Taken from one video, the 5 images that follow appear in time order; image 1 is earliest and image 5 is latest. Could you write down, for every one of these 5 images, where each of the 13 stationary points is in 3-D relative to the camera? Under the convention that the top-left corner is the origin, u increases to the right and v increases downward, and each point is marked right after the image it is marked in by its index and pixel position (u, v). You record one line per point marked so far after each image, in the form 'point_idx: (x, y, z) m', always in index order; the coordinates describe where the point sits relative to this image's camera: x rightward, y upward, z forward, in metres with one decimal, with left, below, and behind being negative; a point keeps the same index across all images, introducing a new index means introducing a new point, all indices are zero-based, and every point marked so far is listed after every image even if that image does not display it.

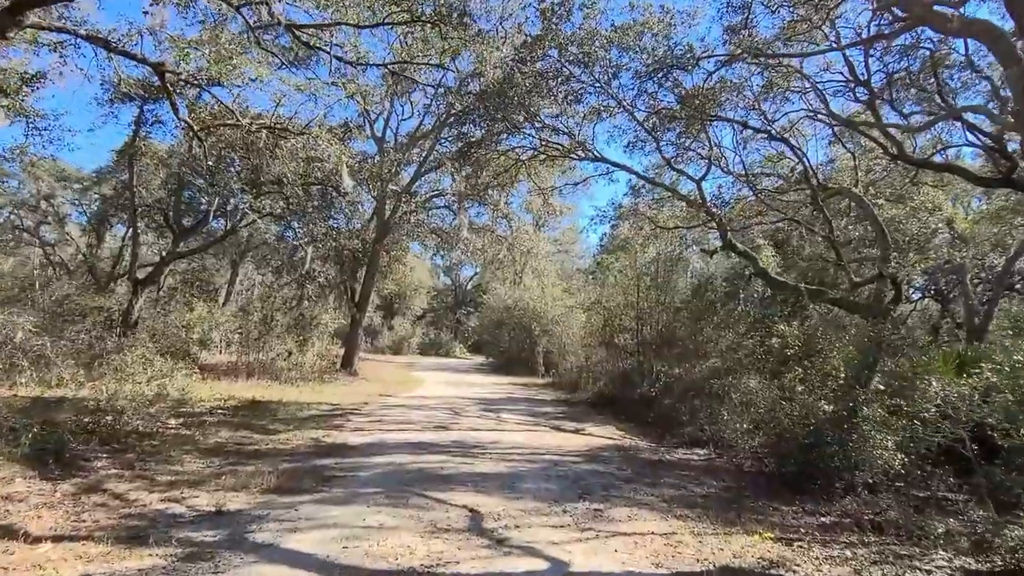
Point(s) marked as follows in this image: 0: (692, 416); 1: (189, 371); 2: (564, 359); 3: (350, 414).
0: (+2.6, -1.8, +10.8) m
1: (-4.9, -1.3, +11.0) m
2: (+1.3, -1.8, +18.4) m
3: (-2.1, -1.6, +9.6) m
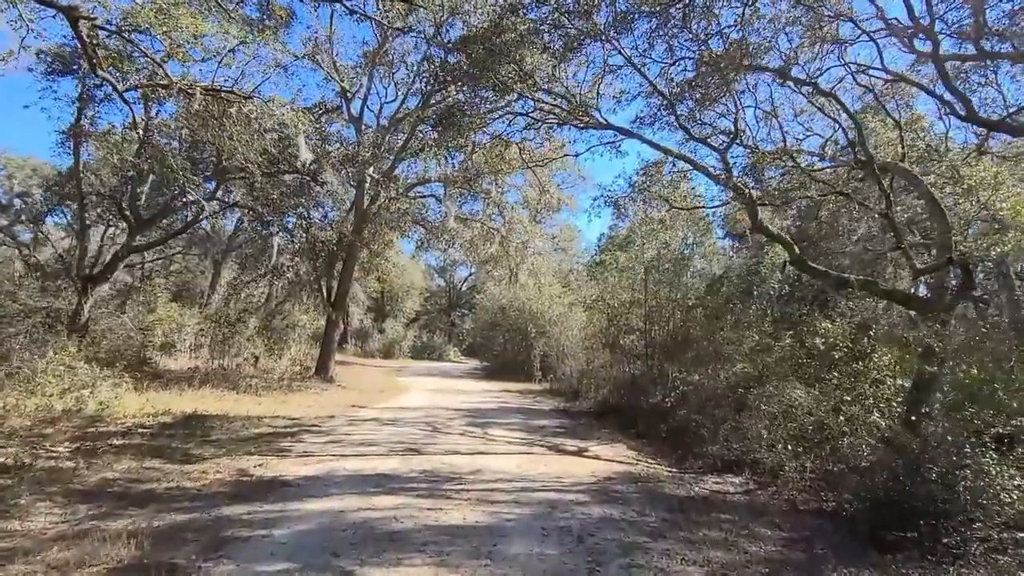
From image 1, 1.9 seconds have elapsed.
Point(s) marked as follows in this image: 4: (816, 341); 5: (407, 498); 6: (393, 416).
0: (+2.5, -1.7, +9.2) m
1: (-5.0, -1.2, +9.4) m
2: (+1.1, -1.7, +16.8) m
3: (-2.2, -1.6, +7.9) m
4: (+3.3, -0.6, +8.0) m
5: (-0.7, -1.4, +4.8) m
6: (-1.6, -1.7, +9.9) m
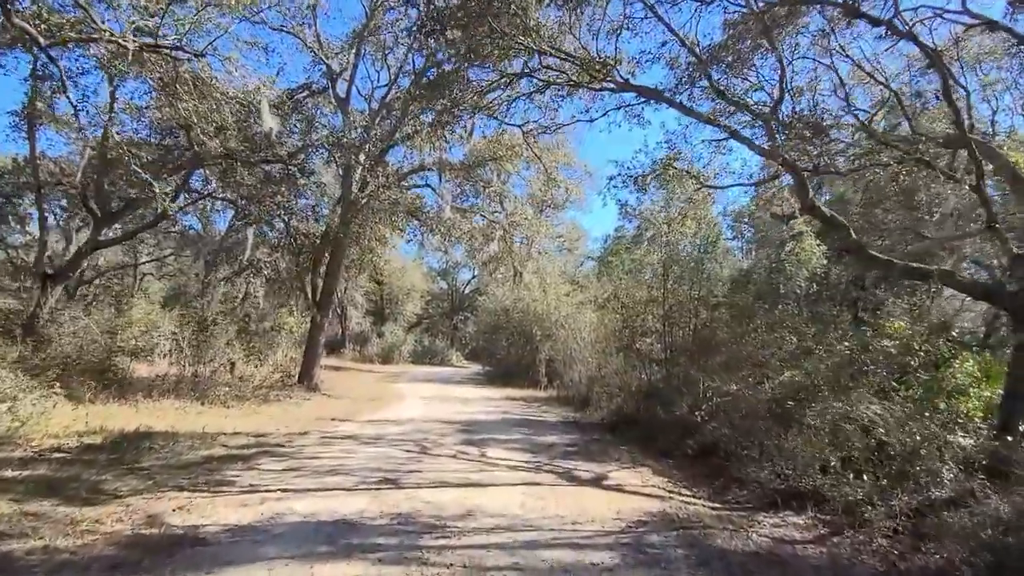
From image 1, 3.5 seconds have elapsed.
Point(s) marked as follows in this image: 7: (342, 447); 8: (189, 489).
0: (+2.5, -1.7, +7.7) m
1: (-4.9, -1.1, +8.0) m
2: (+1.2, -1.7, +15.4) m
3: (-2.2, -1.5, +6.5) m
4: (+3.3, -0.5, +6.6) m
5: (-0.7, -1.3, +3.5) m
6: (-1.5, -1.7, +8.5) m
7: (-1.7, -1.6, +7.2) m
8: (-2.2, -1.4, +5.0) m
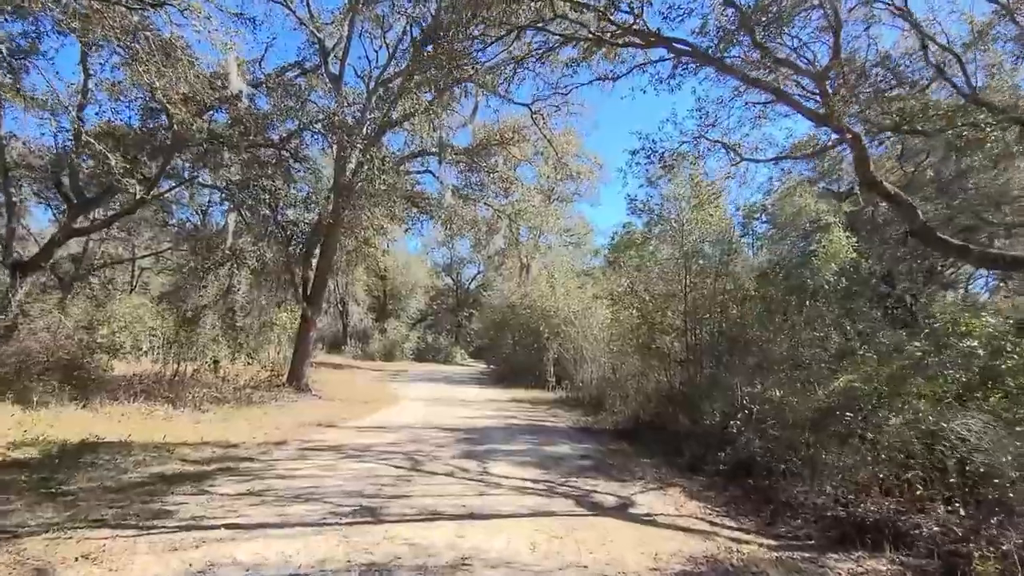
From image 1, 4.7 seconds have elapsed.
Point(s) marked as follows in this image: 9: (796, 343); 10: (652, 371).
0: (+2.6, -1.6, +6.7) m
1: (-4.9, -1.0, +7.0) m
2: (+1.3, -1.6, +14.4) m
3: (-2.1, -1.4, +5.5) m
4: (+3.4, -0.4, +5.5) m
5: (-0.7, -1.2, +2.4) m
6: (-1.5, -1.6, +7.5) m
7: (-1.6, -1.5, +6.2) m
8: (-2.1, -1.3, +4.0) m
9: (+2.9, -0.5, +7.1) m
10: (+2.1, -1.2, +10.9) m
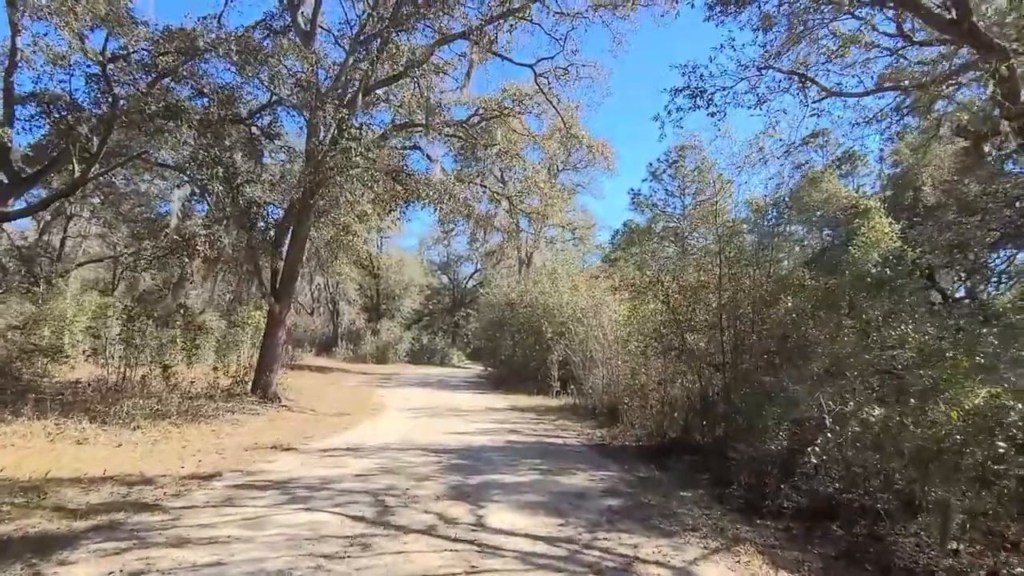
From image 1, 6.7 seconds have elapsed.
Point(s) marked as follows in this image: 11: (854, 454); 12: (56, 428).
0: (+2.6, -1.5, +5.0) m
1: (-4.9, -0.9, +5.3) m
2: (+1.4, -1.5, +12.6) m
3: (-2.1, -1.3, +3.8) m
4: (+3.4, -0.3, +3.8) m
5: (-0.6, -1.1, +0.7) m
6: (-1.5, -1.4, +5.7) m
7: (-1.6, -1.3, +4.5) m
8: (-2.1, -1.1, +2.2) m
9: (+2.9, -0.4, +5.4) m
10: (+2.1, -1.1, +9.2) m
11: (+2.6, -1.2, +5.1) m
12: (-4.3, -1.3, +7.0) m
